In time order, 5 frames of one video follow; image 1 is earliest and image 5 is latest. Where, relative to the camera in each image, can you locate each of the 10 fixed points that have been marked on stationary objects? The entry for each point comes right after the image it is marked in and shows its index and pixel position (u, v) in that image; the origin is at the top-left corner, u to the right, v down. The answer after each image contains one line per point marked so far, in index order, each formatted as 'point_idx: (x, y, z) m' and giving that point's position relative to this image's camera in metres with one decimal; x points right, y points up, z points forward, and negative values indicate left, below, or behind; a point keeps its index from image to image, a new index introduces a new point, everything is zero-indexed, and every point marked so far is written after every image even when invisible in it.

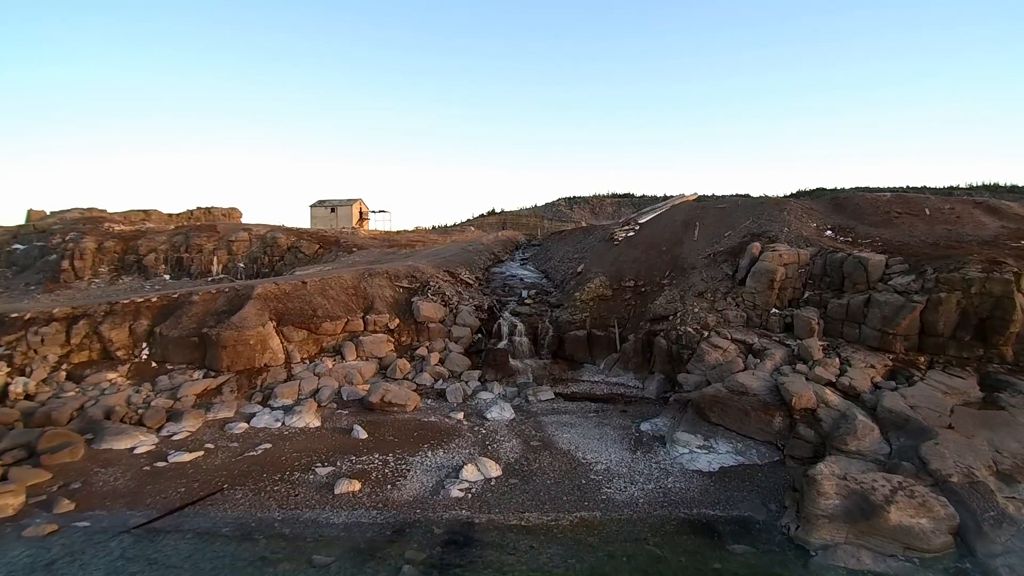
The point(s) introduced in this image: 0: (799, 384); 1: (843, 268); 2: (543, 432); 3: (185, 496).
0: (+8.4, -2.8, +14.5) m
1: (+12.7, +0.8, +19.0) m
2: (+1.0, -4.4, +15.1) m
3: (-8.5, -5.4, +12.8) m
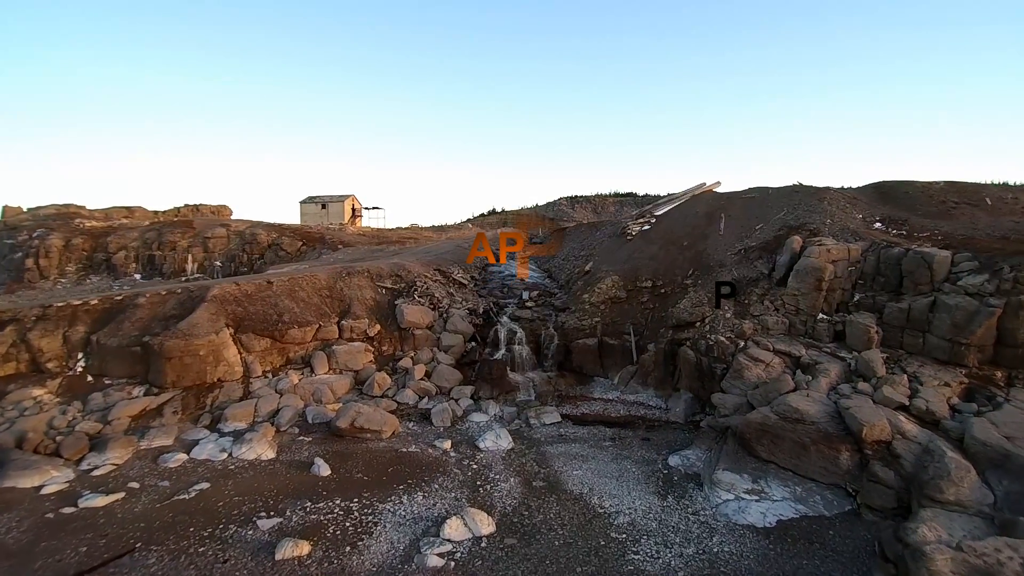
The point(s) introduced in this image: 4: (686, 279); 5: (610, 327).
0: (+8.4, -2.9, +11.6) m
1: (+12.7, +0.7, +16.1) m
2: (+0.9, -4.4, +12.1) m
3: (-8.6, -5.4, +9.8) m
4: (+6.6, +0.3, +18.7) m
5: (+3.6, -1.4, +18.0) m
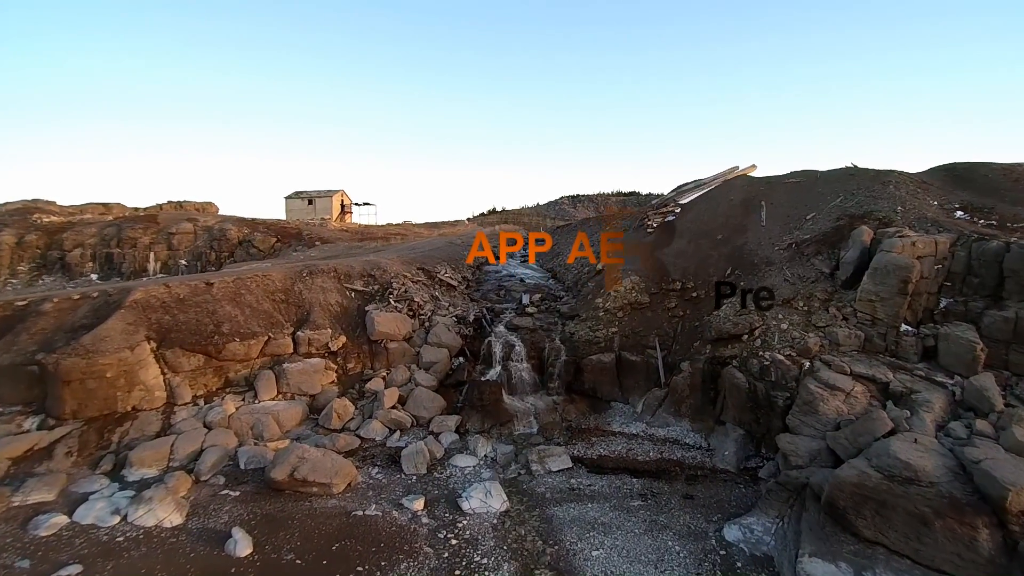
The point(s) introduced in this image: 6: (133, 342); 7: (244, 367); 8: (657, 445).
0: (+8.2, -3.0, +8.1) m
1: (+12.6, +0.7, +12.6) m
2: (+0.8, -4.5, +8.7) m
3: (-8.7, -5.5, +6.4) m
4: (+6.5, +0.2, +15.2) m
5: (+3.5, -1.5, +14.6) m
6: (-9.8, -1.4, +12.8) m
7: (-7.5, -2.2, +13.7) m
8: (+3.4, -3.7, +11.7) m
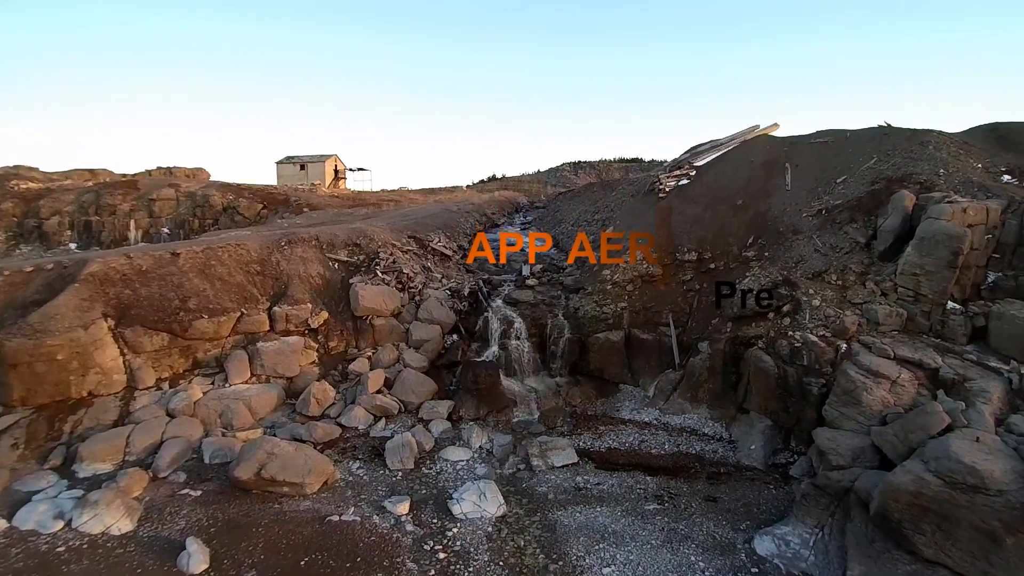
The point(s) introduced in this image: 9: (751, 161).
0: (+8.2, -2.6, +6.8) m
1: (+12.6, +1.3, +11.1) m
2: (+0.7, -4.1, +7.5) m
3: (-8.7, -5.2, +5.3) m
4: (+6.5, +1.1, +13.7) m
5: (+3.4, -0.8, +13.2) m
6: (-9.9, -0.7, +11.4) m
7: (-7.5, -1.5, +12.4) m
8: (+3.4, -3.1, +10.4) m
9: (+8.3, +4.4, +17.0) m
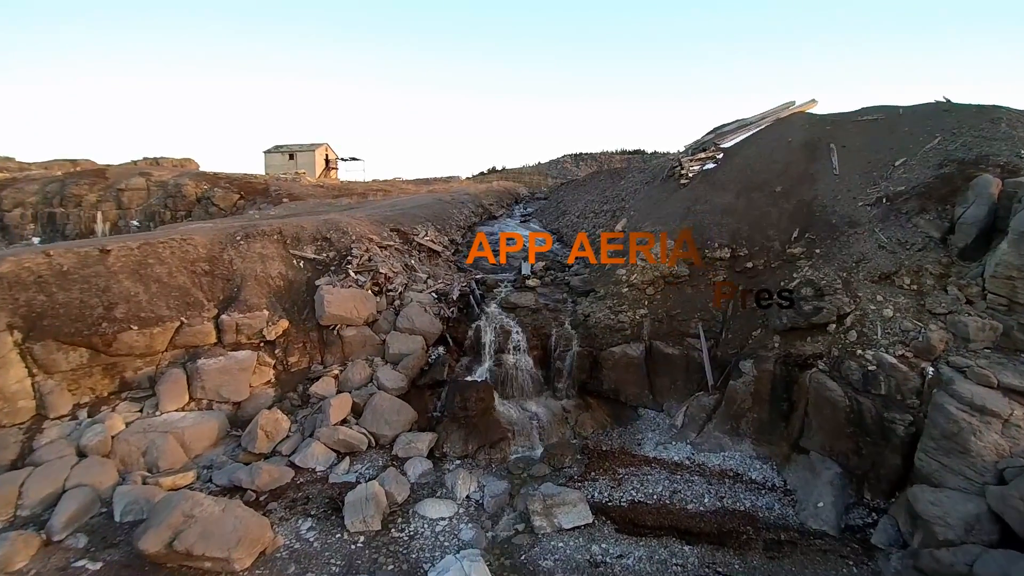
0: (+8.1, -2.8, +4.6) m
1: (+12.5, +1.2, +8.8) m
2: (+0.7, -4.3, +5.3) m
3: (-8.8, -5.4, +3.2) m
4: (+6.4, +1.0, +11.5) m
5: (+3.4, -0.8, +11.0) m
6: (-9.9, -0.8, +9.2) m
7: (-7.6, -1.6, +10.2) m
8: (+3.3, -3.3, +8.3) m
9: (+8.2, +4.4, +14.7) m
